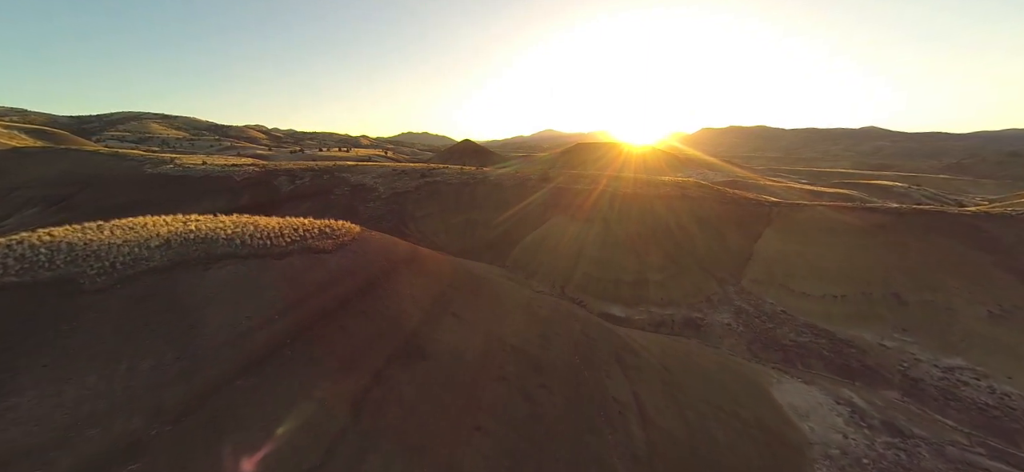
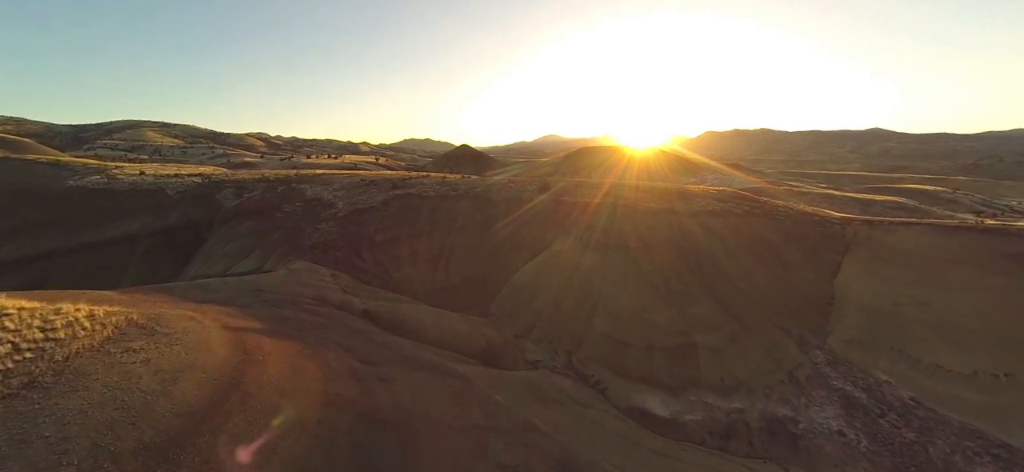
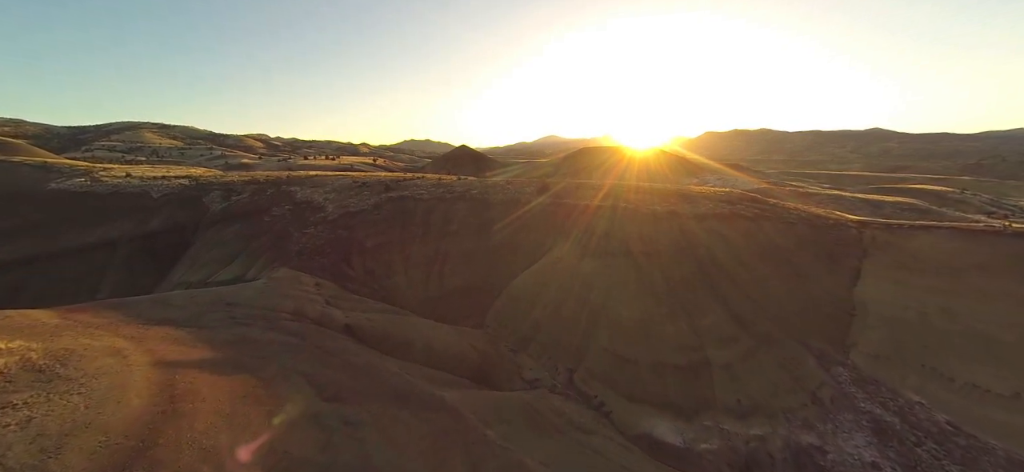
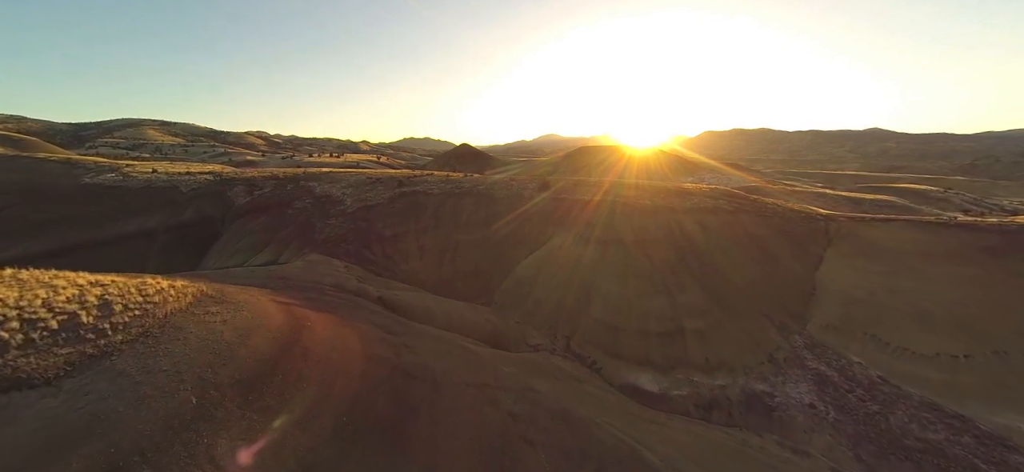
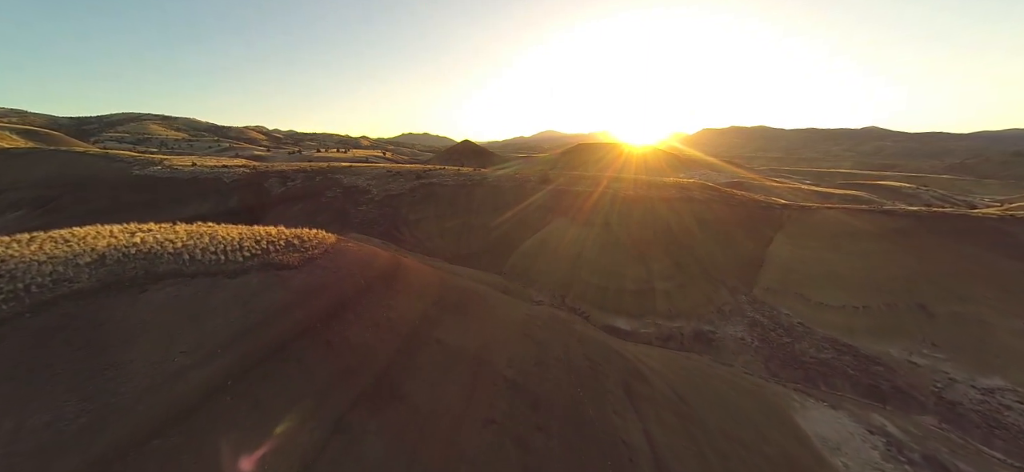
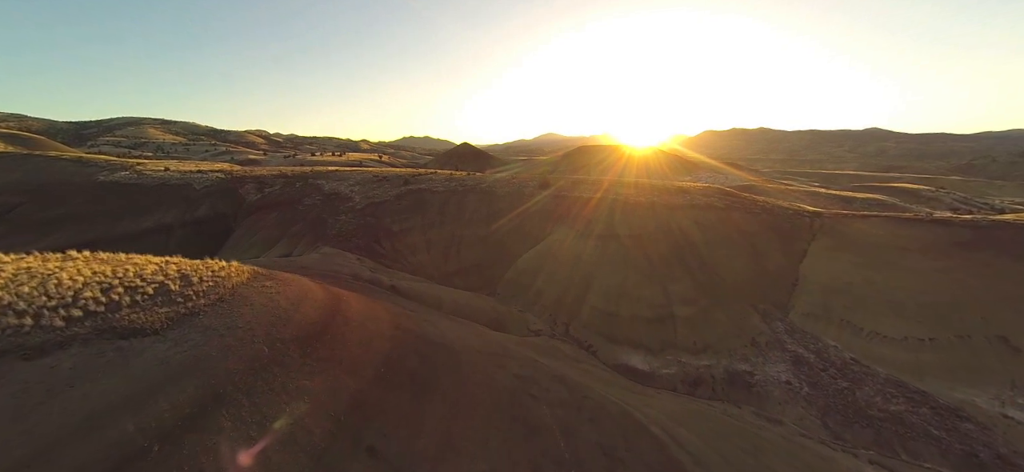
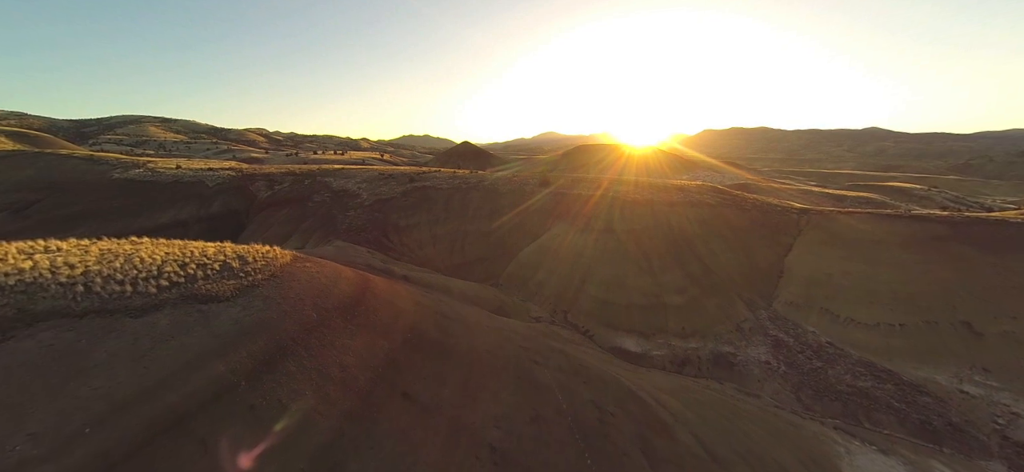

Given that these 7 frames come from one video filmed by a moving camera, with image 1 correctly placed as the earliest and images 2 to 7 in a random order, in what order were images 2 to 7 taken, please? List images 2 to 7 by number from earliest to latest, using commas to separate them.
5, 7, 6, 4, 2, 3
